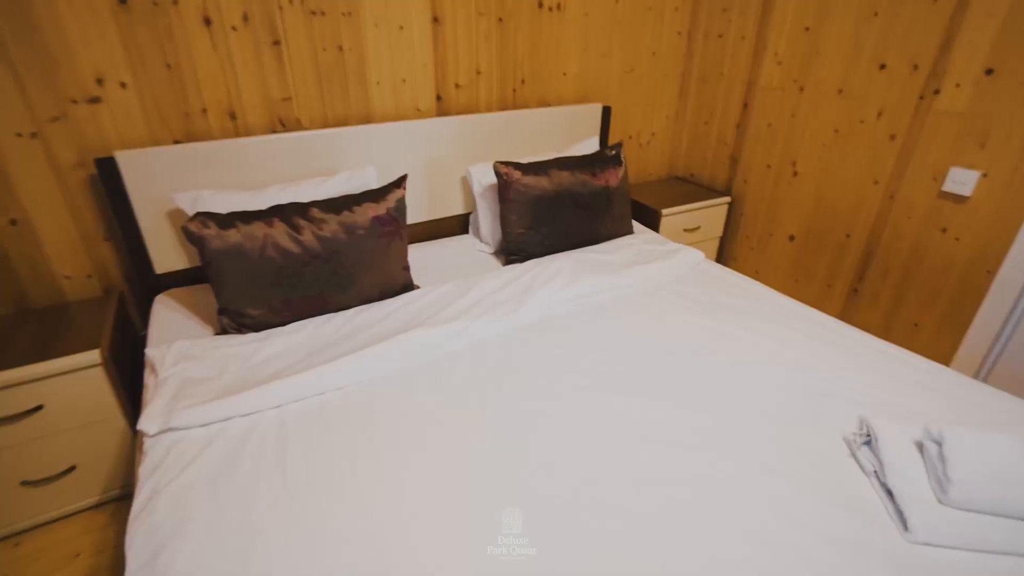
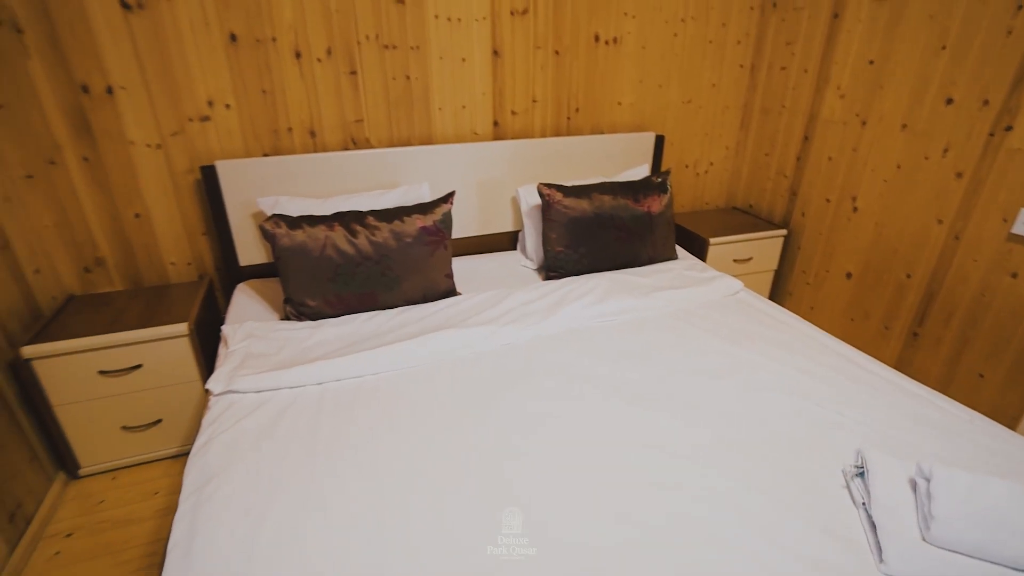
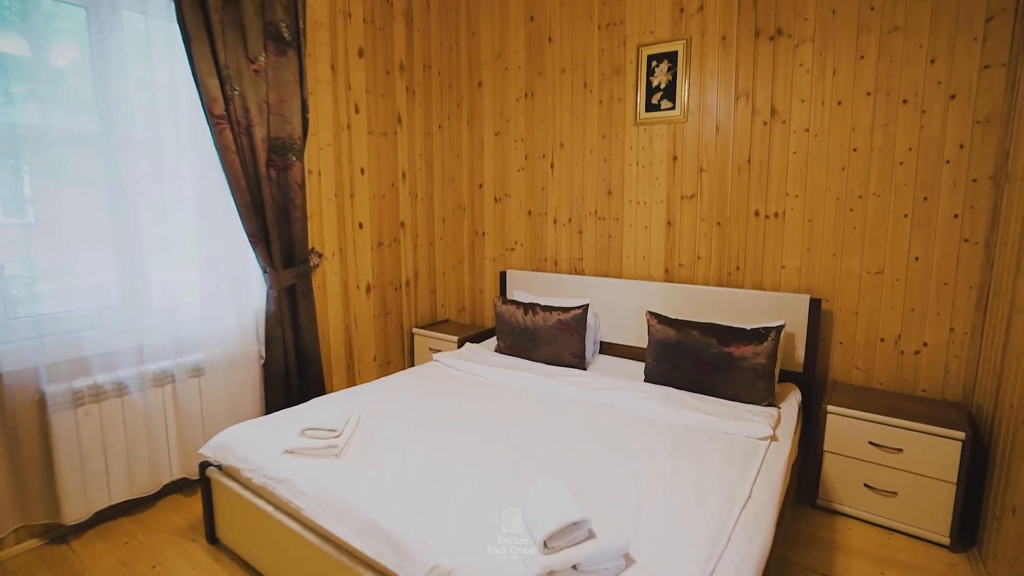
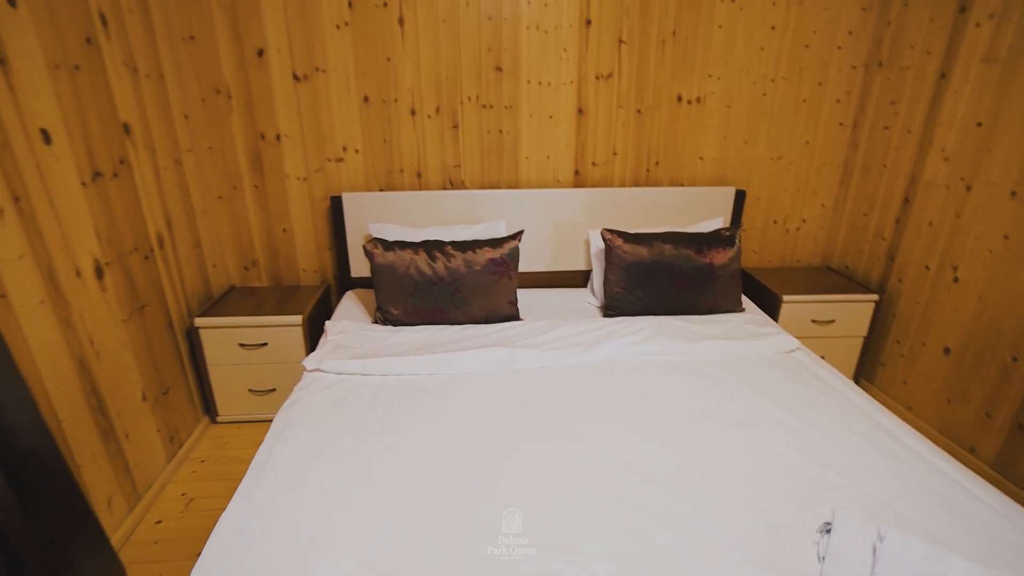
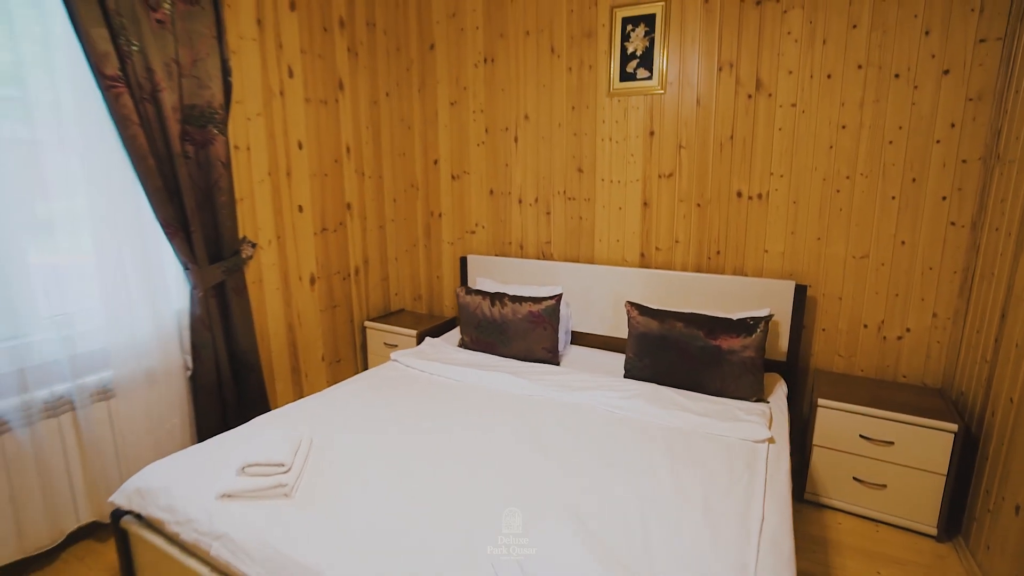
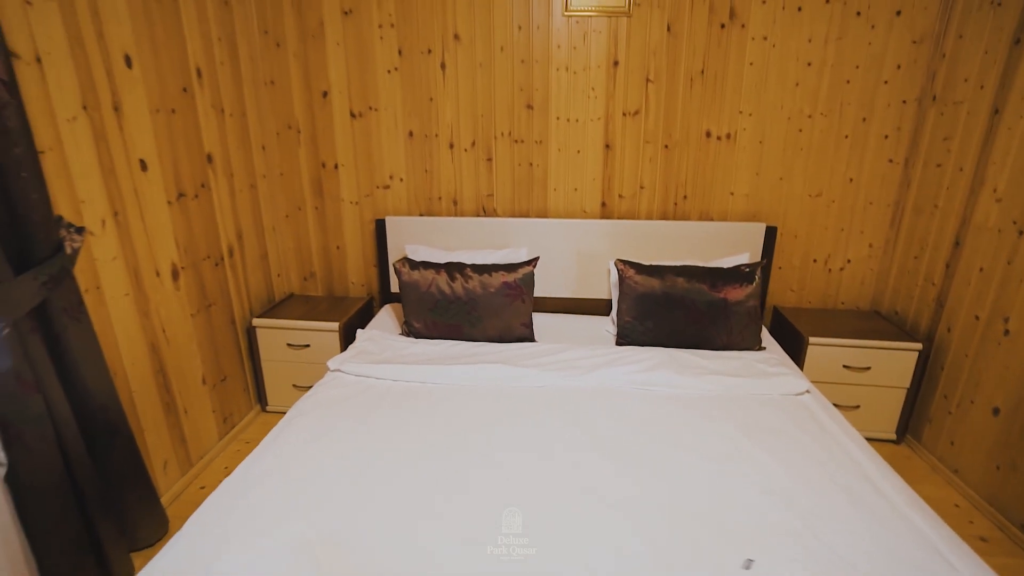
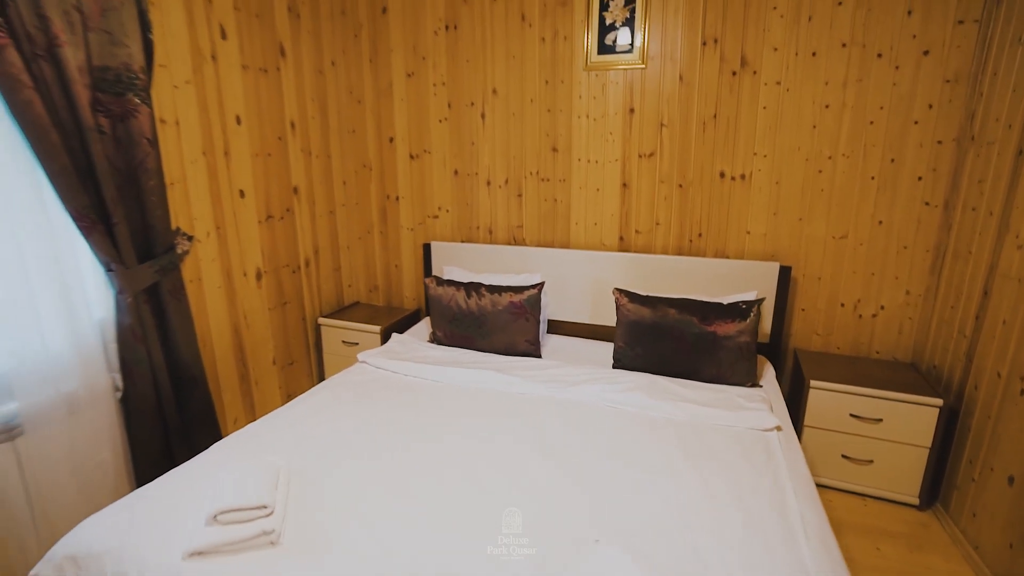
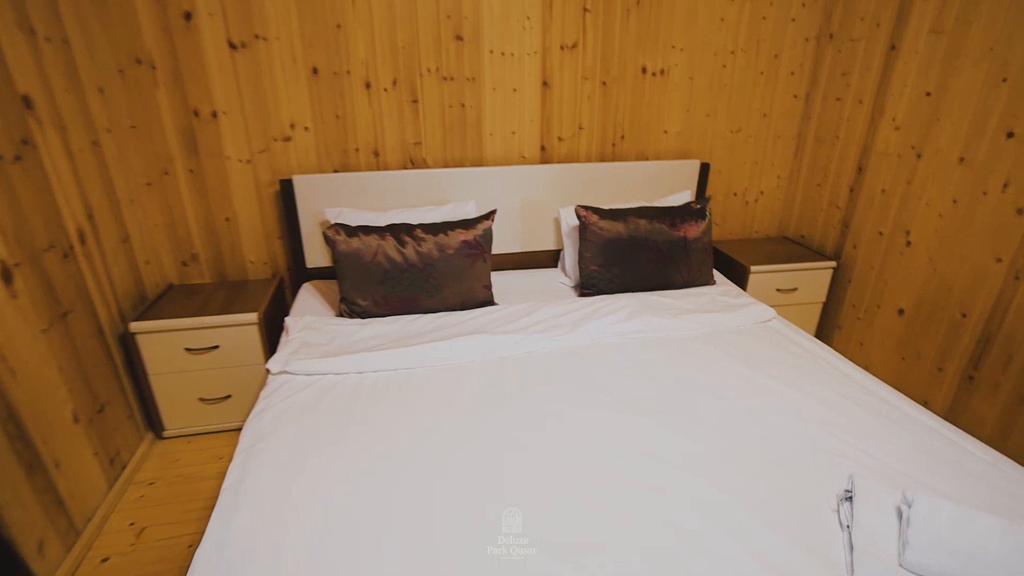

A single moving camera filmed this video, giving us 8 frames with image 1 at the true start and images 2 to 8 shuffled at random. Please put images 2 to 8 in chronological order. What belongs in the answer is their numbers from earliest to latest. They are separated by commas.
2, 8, 4, 6, 7, 5, 3
